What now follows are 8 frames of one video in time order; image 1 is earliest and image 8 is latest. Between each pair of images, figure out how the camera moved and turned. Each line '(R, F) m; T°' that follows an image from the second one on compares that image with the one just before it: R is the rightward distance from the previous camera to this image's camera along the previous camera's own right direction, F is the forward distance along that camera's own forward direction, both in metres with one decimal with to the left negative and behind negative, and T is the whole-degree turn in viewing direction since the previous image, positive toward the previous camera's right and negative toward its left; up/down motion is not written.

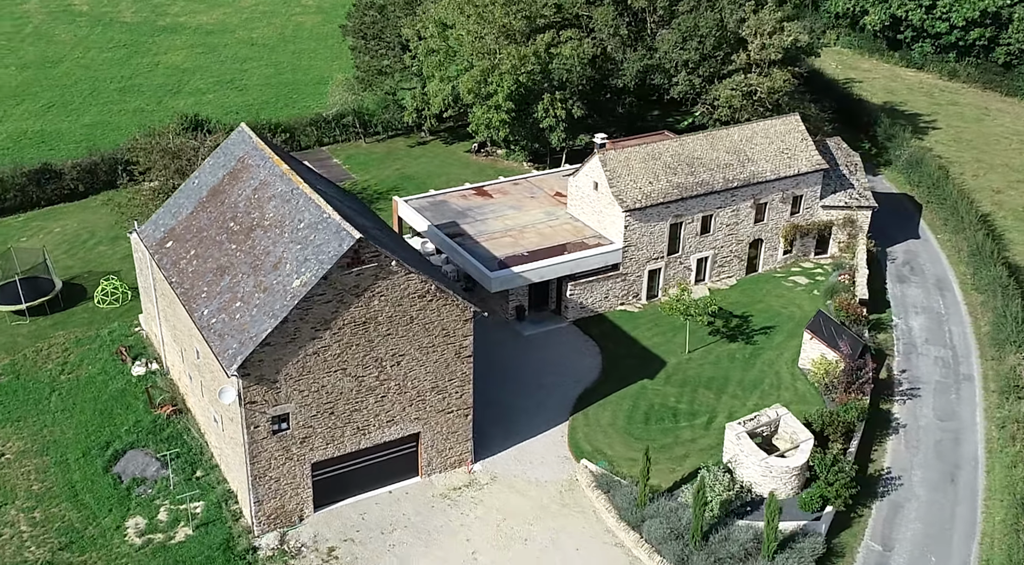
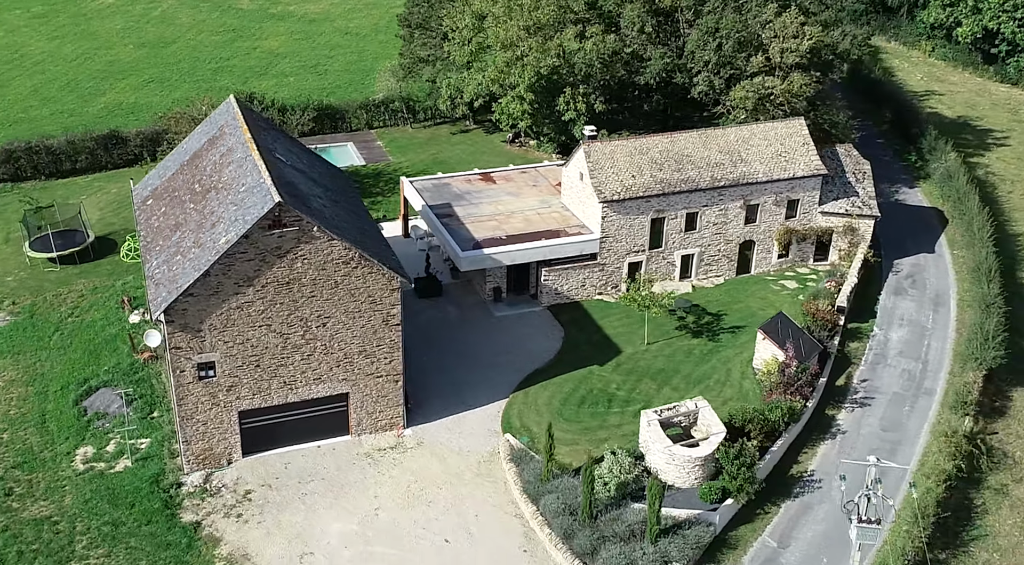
(+7.0, -0.7) m; -8°
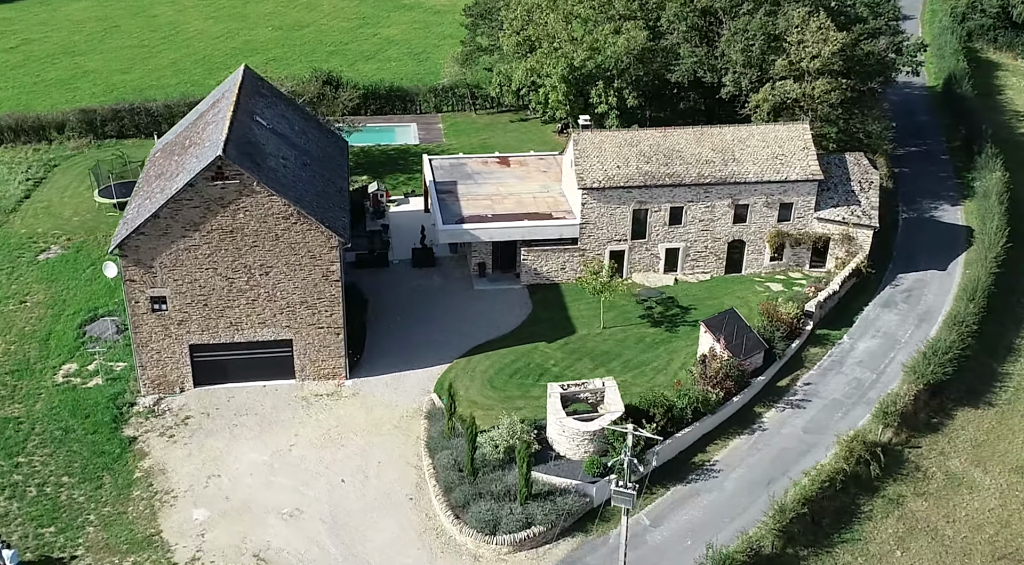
(+8.6, -1.0) m; -10°
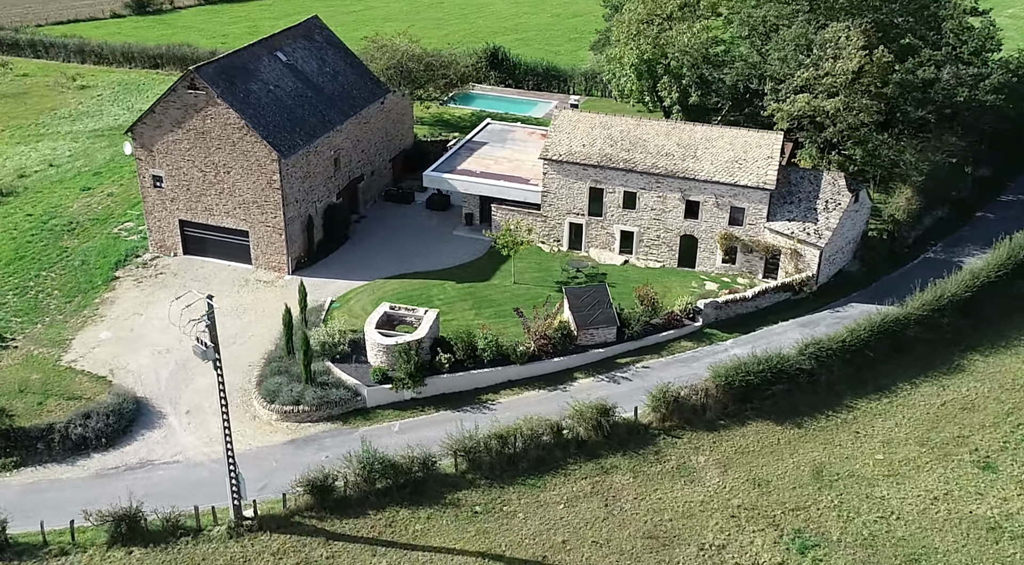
(+20.5, -0.5) m; -21°
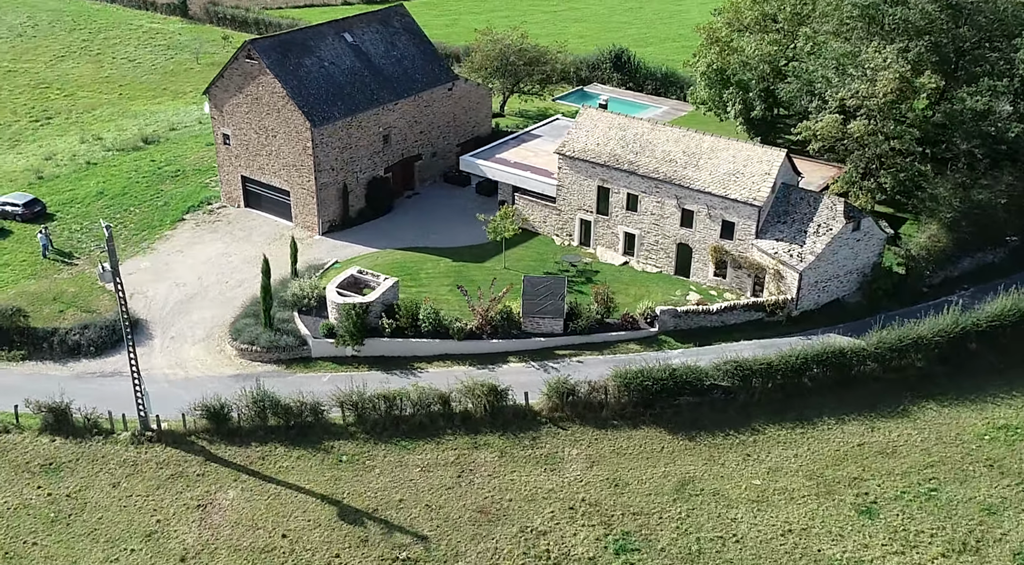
(+11.9, 0.0) m; -14°
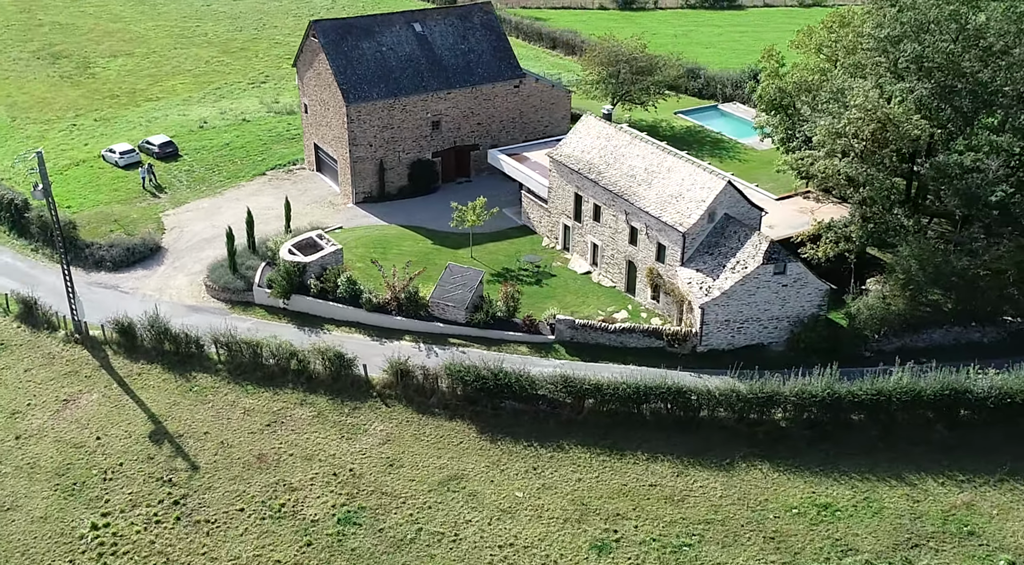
(+17.0, +1.8) m; -18°
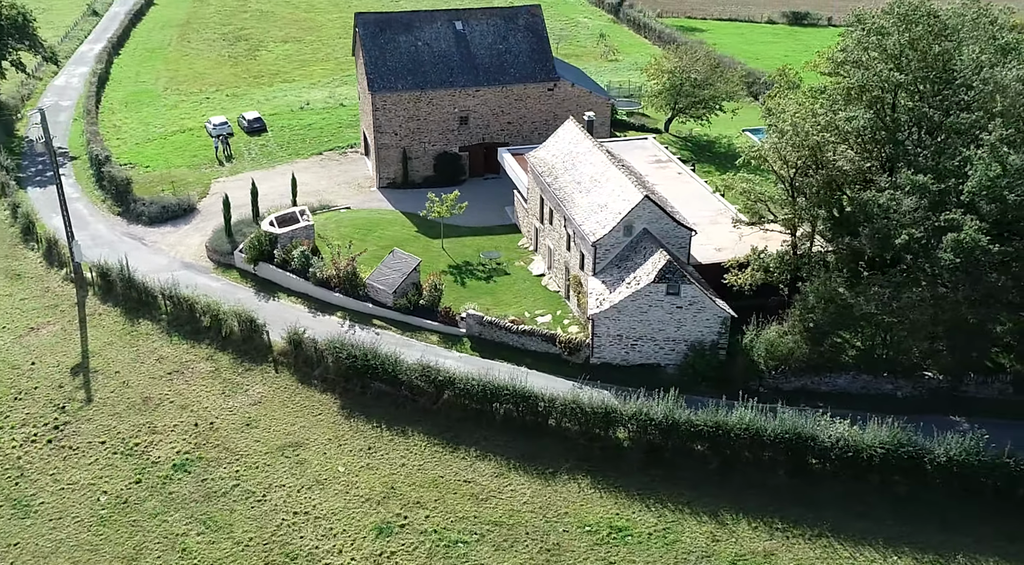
(+12.7, +0.6) m; -13°
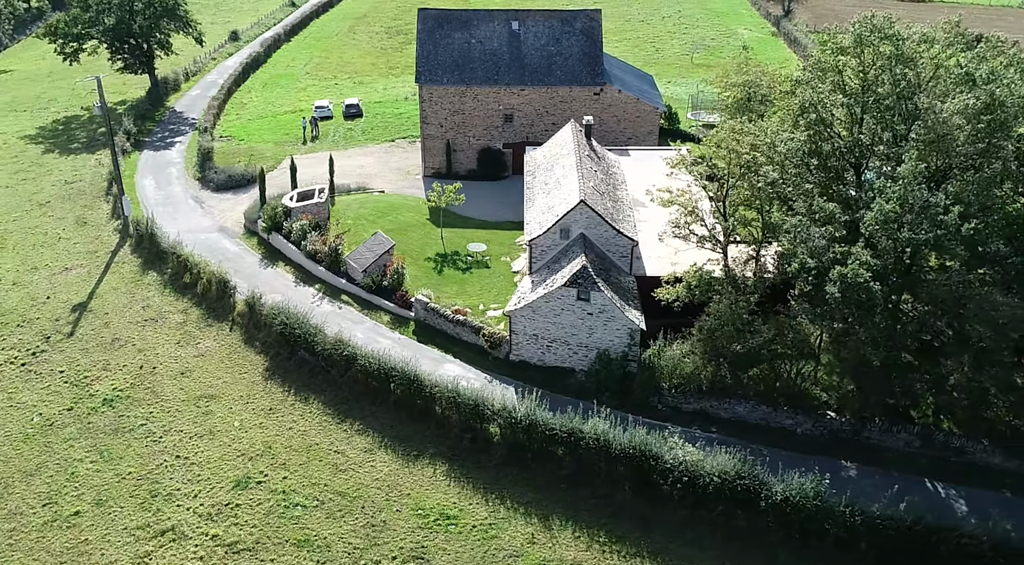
(+11.1, +0.3) m; -12°
